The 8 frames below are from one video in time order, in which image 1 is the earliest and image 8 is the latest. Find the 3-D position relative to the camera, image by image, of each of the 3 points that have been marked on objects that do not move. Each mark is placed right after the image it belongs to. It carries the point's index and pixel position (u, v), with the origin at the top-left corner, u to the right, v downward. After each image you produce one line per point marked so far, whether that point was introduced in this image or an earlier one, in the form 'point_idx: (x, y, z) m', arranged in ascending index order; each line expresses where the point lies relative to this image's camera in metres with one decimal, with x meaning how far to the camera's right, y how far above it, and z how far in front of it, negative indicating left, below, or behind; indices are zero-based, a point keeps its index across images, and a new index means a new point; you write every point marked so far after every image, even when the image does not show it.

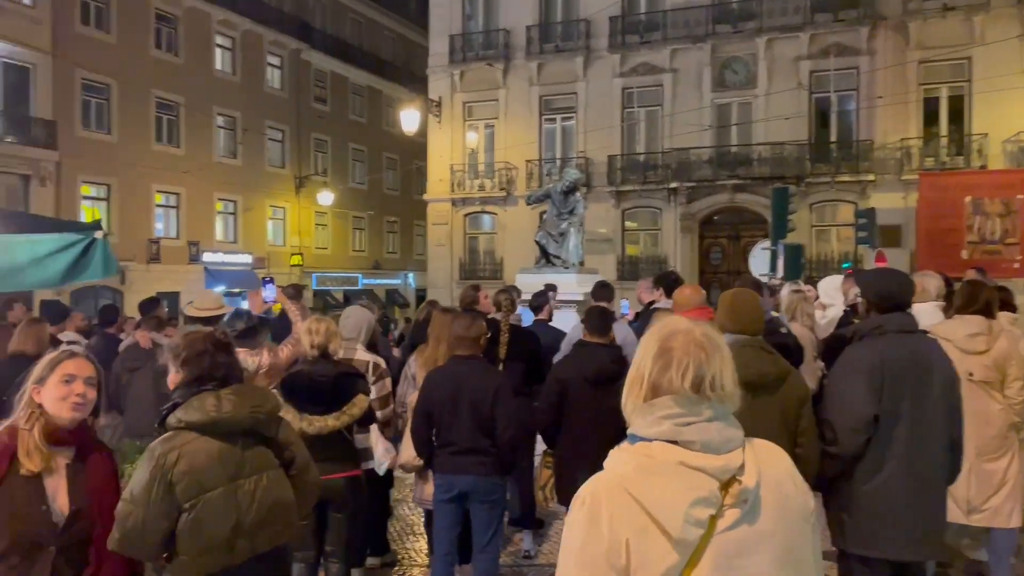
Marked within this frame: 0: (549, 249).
0: (+0.6, +0.6, +12.3) m
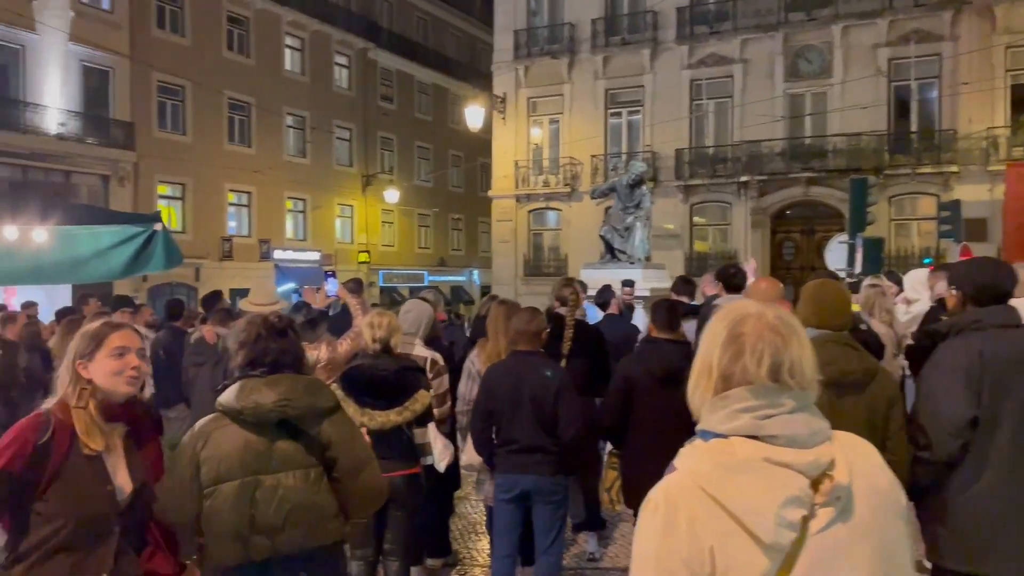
0: (+1.5, +0.6, +12.0) m
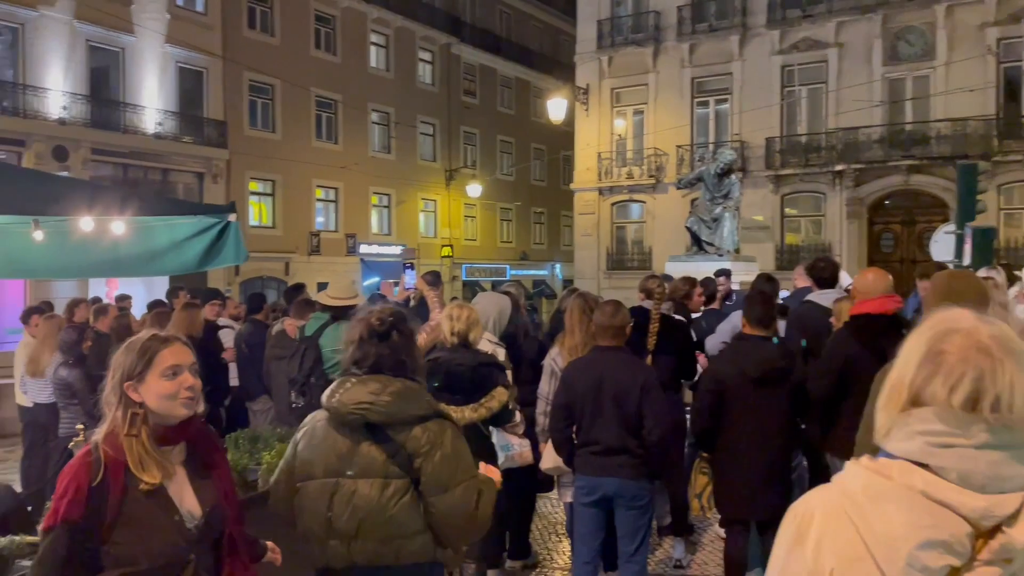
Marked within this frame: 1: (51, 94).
0: (+2.7, +0.7, +11.6) m
1: (-10.9, +4.6, +19.5) m
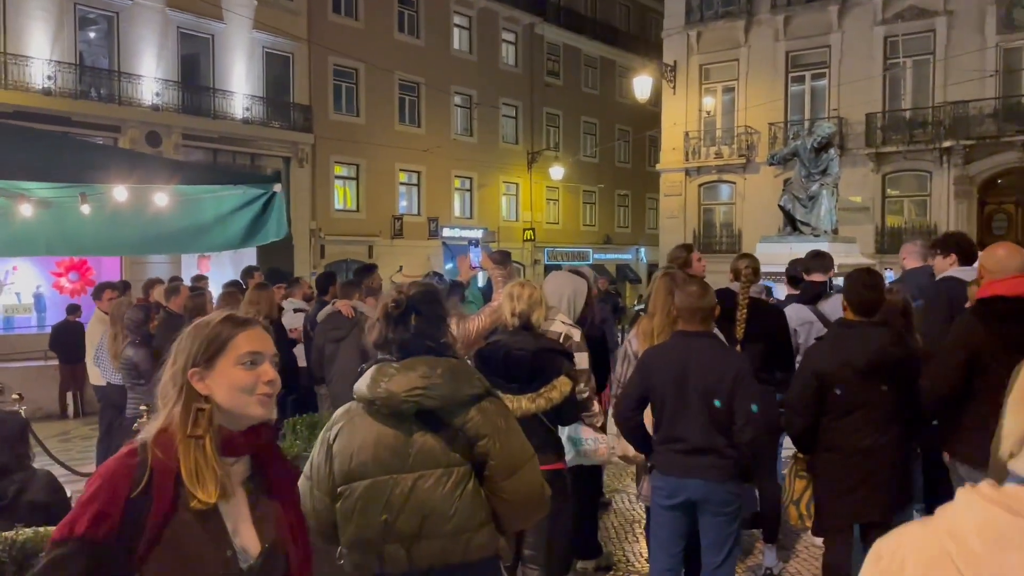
0: (+3.7, +1.0, +10.8) m
1: (-8.9, +5.0, +20.0) m
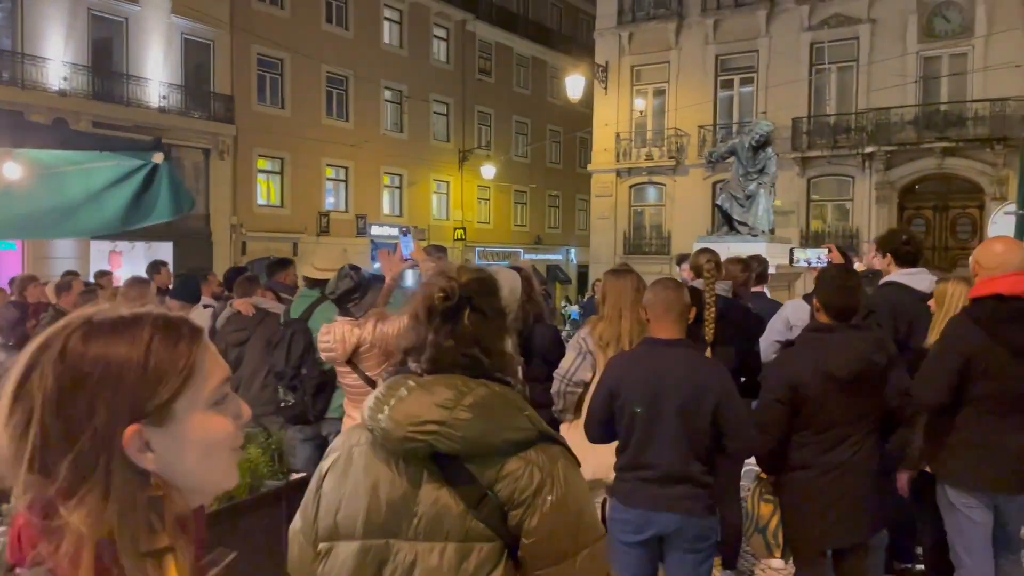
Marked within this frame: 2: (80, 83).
0: (+2.9, +0.9, +10.7) m
1: (-10.5, +5.1, +18.8) m
2: (-10.1, +4.8, +19.4) m
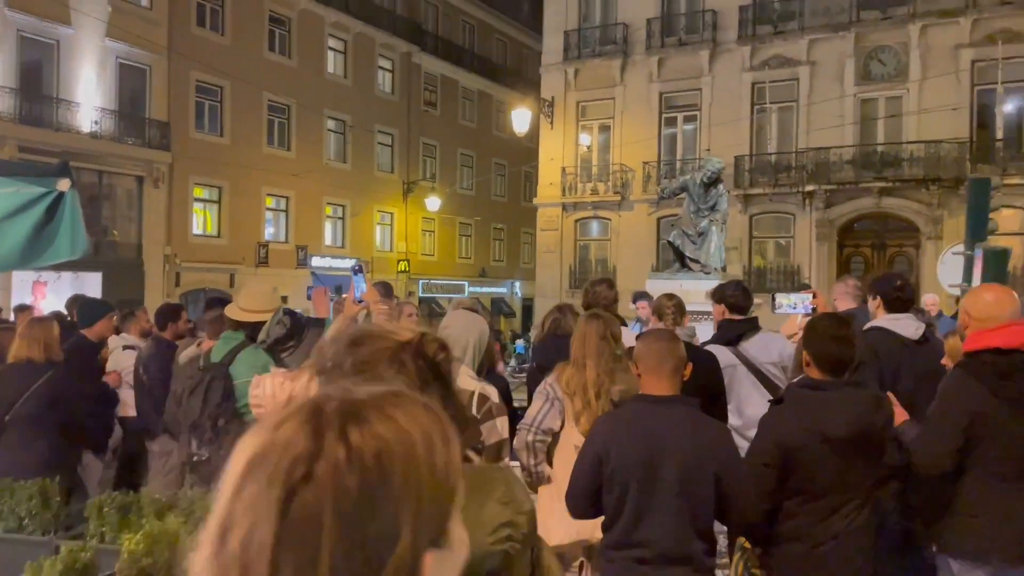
0: (+2.2, +0.5, +10.6) m
1: (-11.7, +4.4, +17.9) m
2: (-11.3, +4.1, +18.5) m
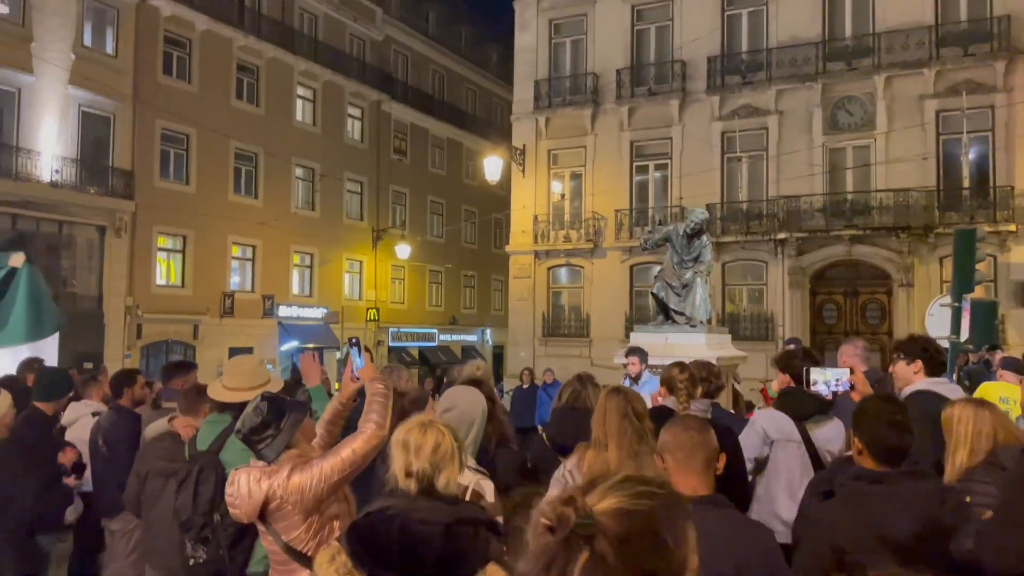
0: (+1.9, -0.2, +10.3) m
1: (-12.2, +3.3, +17.3) m
2: (-11.9, +2.9, +17.9) m
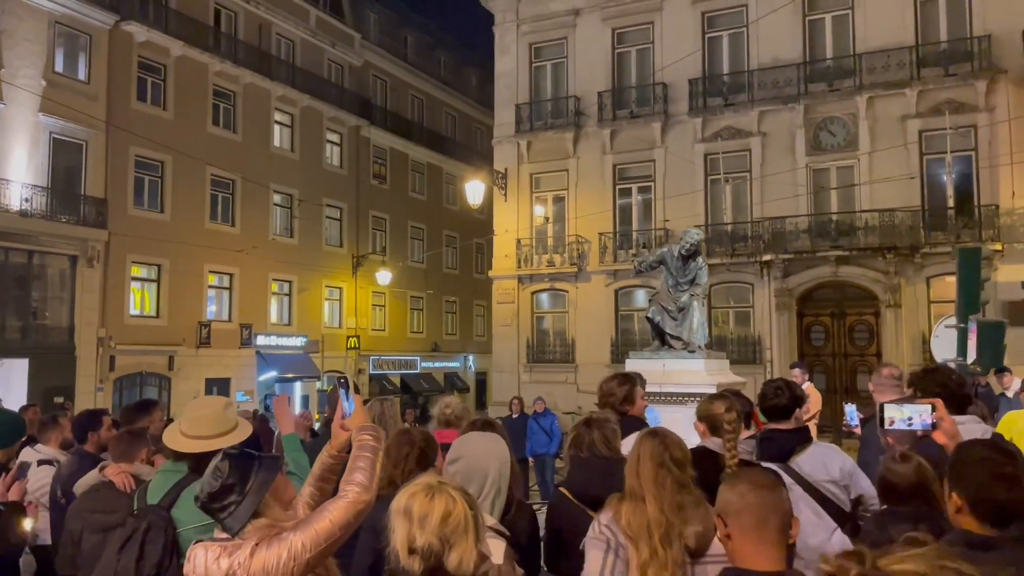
0: (+1.8, -0.5, +9.9) m
1: (-12.6, +2.6, +16.7) m
2: (-12.2, +2.2, +17.2) m
